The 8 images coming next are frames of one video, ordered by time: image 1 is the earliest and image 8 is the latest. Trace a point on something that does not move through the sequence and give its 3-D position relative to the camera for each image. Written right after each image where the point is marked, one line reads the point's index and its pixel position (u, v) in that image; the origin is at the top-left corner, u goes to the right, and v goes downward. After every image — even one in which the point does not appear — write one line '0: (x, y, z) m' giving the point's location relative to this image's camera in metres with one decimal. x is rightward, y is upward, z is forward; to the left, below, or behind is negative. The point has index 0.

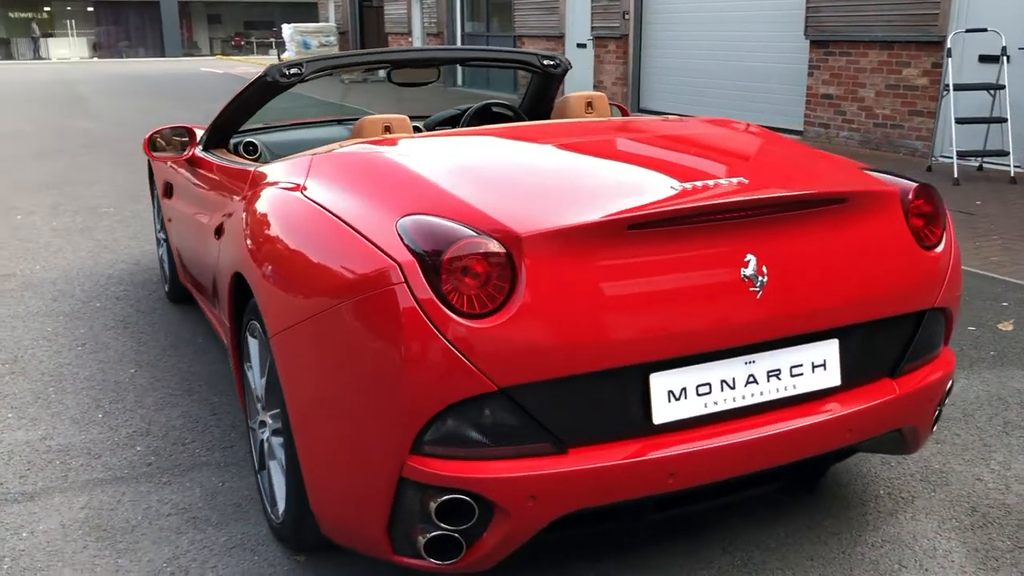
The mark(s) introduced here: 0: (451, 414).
0: (-0.1, -0.3, +2.1) m
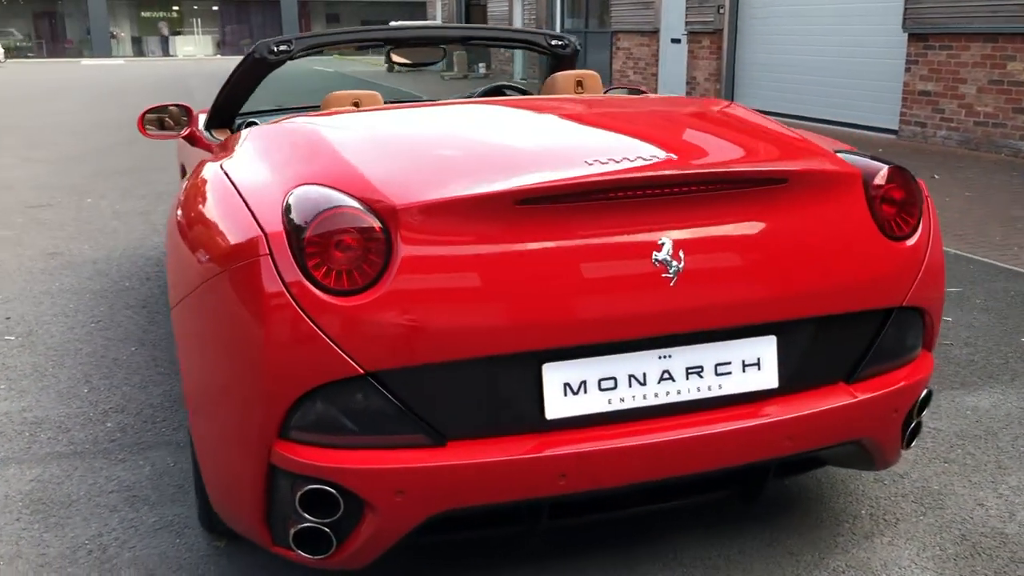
0: (-0.4, -0.2, +2.0) m
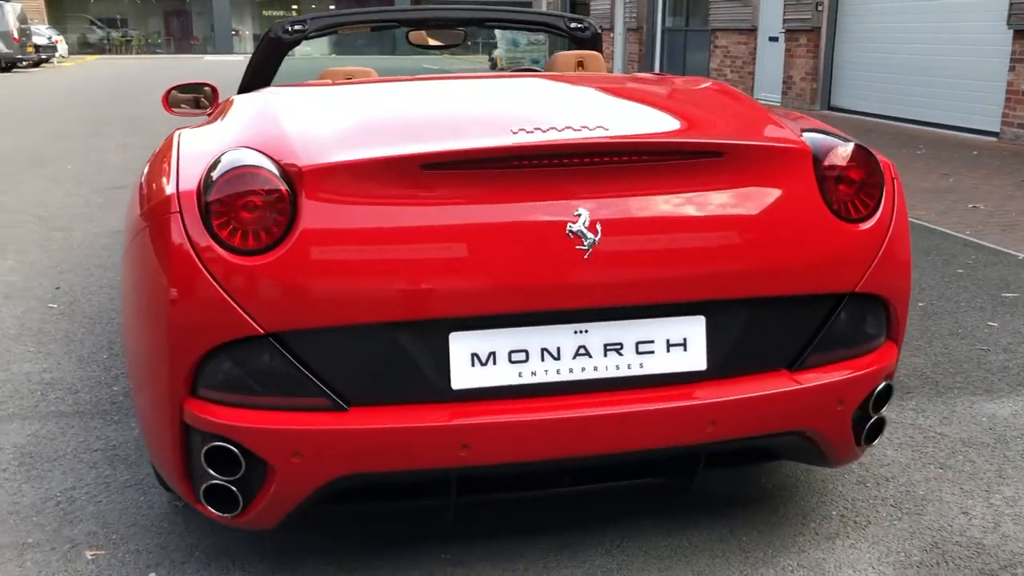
0: (-0.6, -0.1, +2.0) m
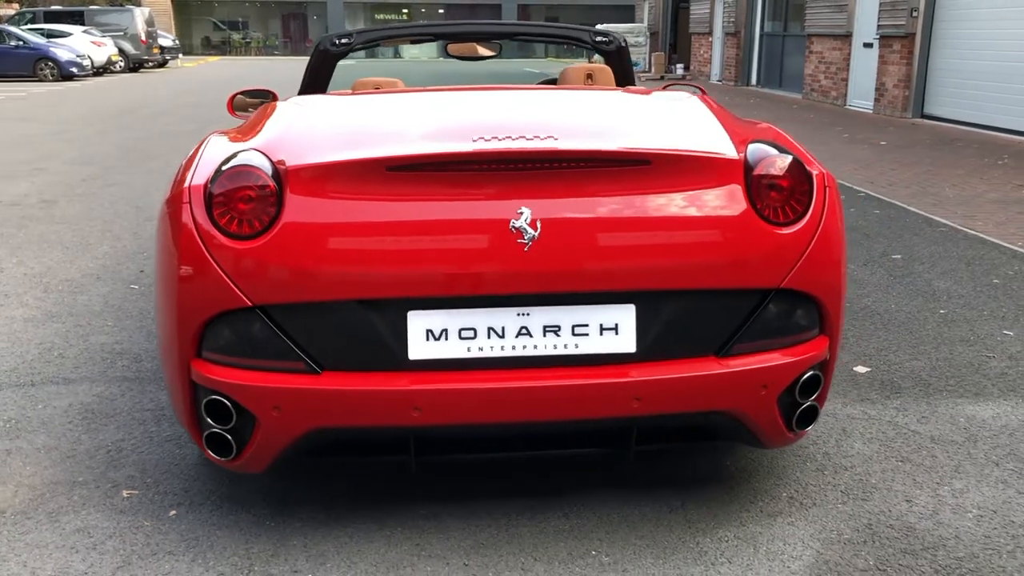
0: (-0.7, -0.1, +2.4) m
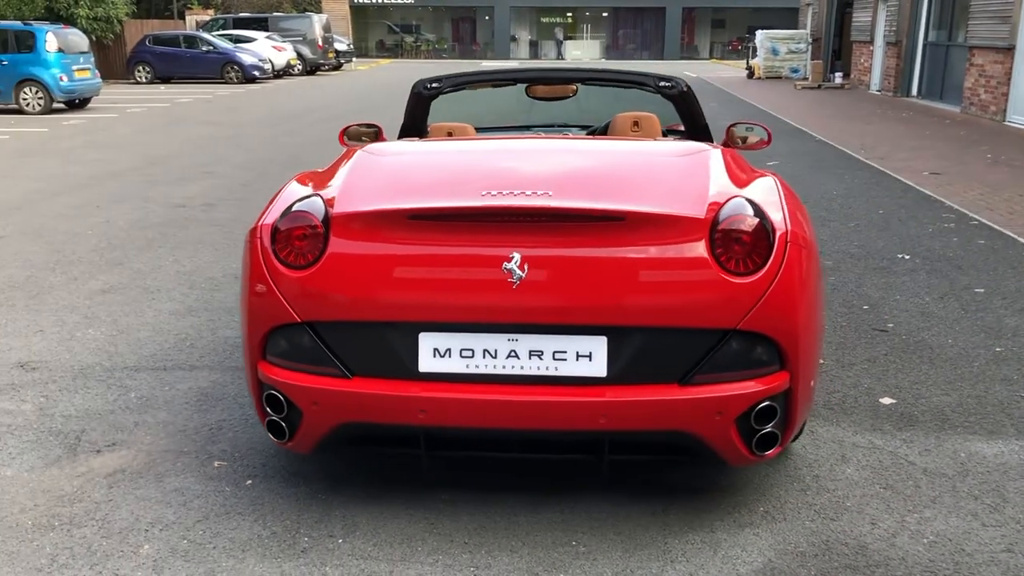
0: (-0.7, -0.1, +3.0) m
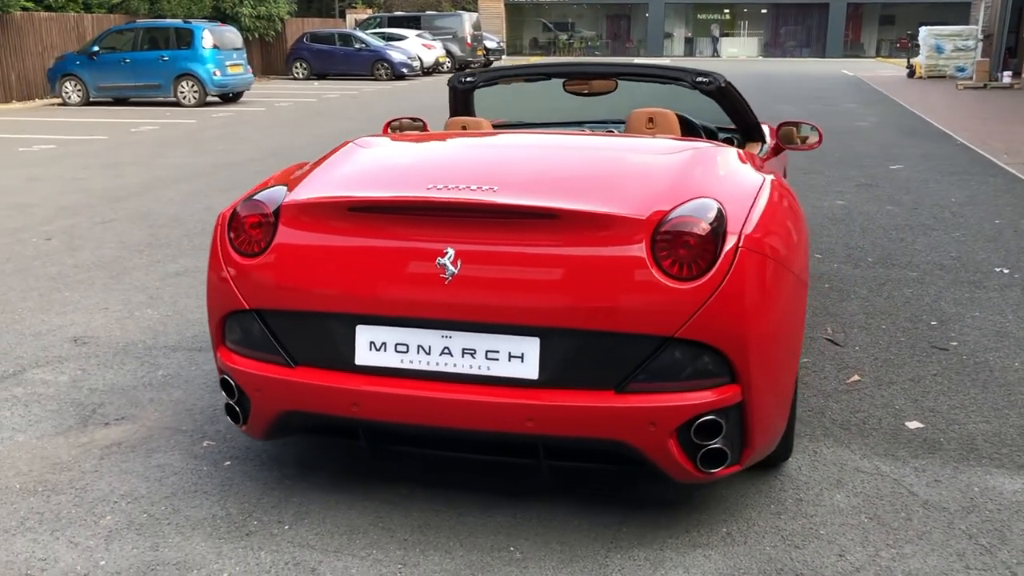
0: (-0.9, -0.1, +3.1) m
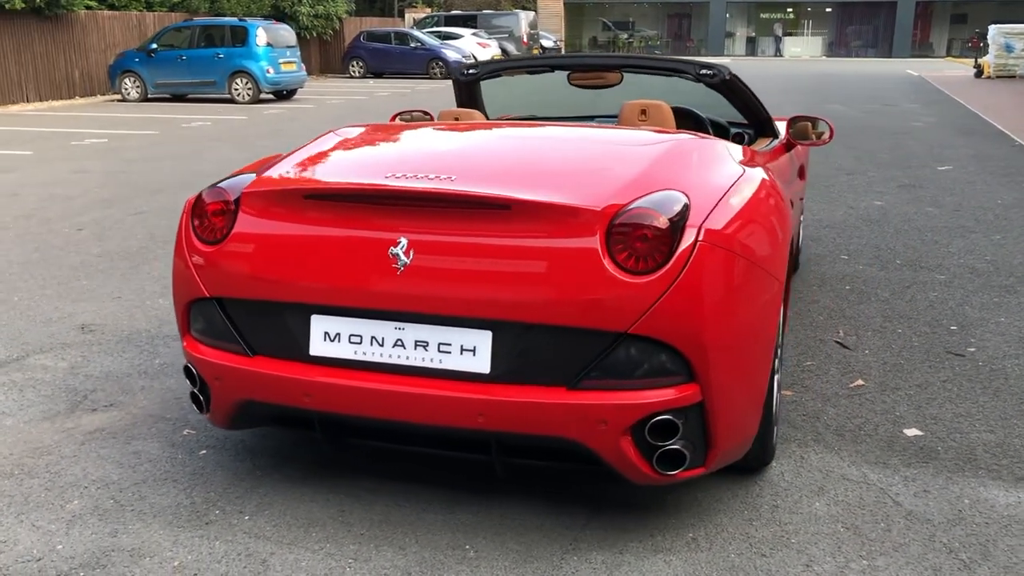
0: (-1.0, -0.1, +3.1) m
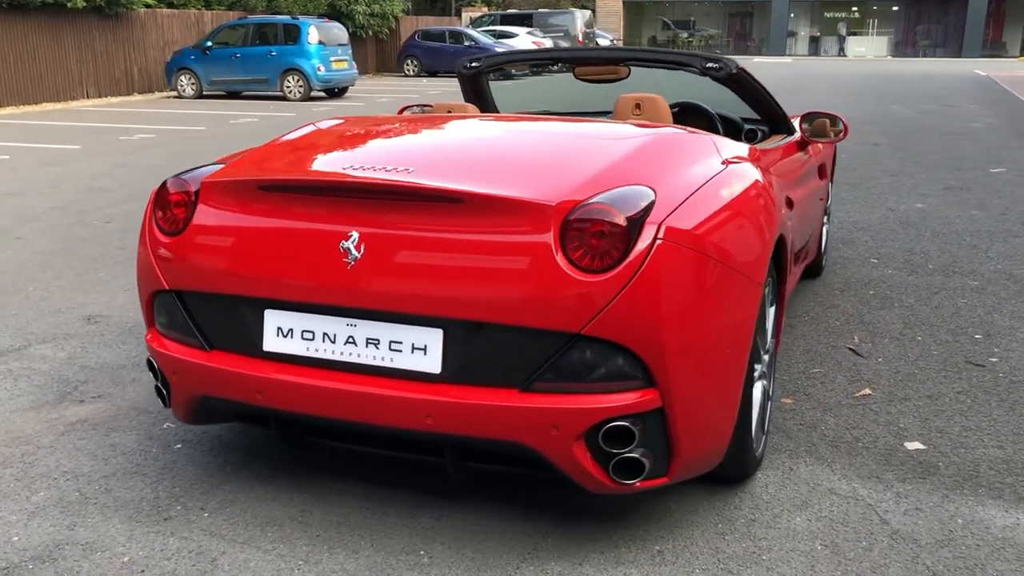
0: (-1.1, 0.0, +3.1) m
